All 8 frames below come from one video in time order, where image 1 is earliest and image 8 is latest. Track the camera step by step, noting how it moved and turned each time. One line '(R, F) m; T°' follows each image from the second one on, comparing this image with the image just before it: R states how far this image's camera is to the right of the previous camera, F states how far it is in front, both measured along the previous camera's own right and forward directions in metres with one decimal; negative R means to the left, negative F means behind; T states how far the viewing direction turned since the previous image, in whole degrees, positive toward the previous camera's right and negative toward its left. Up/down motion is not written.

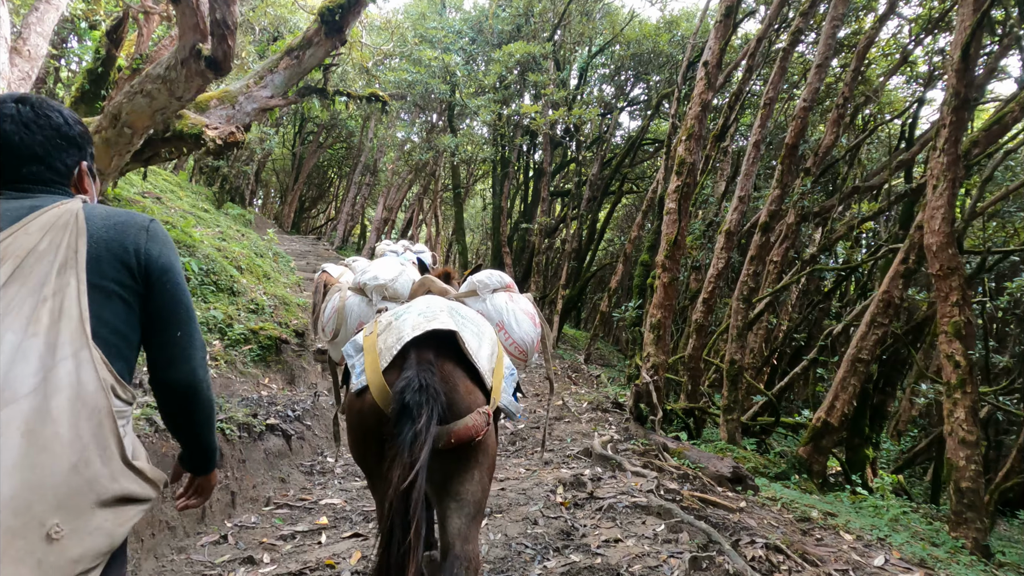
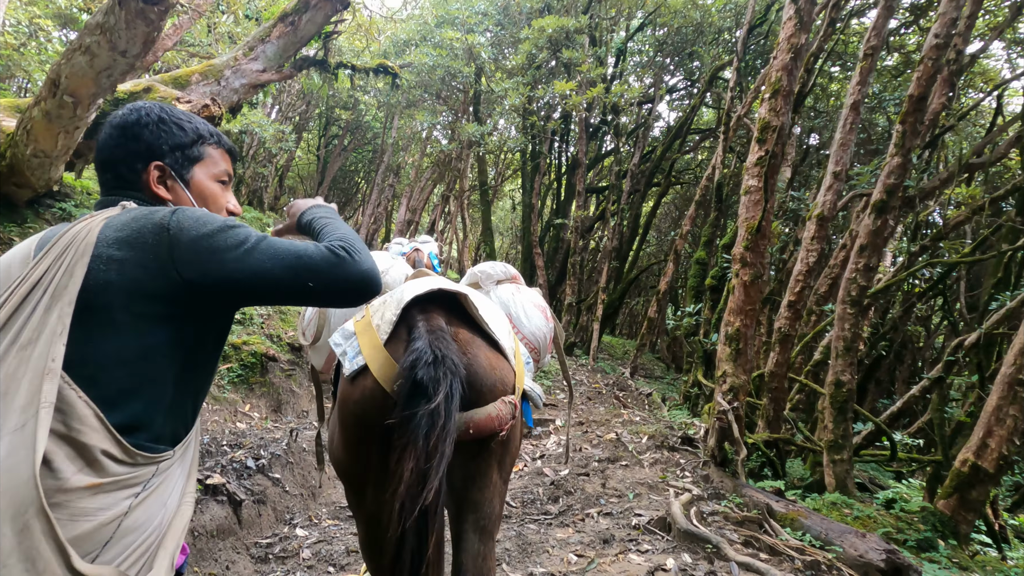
(-0.1, +1.5) m; -3°
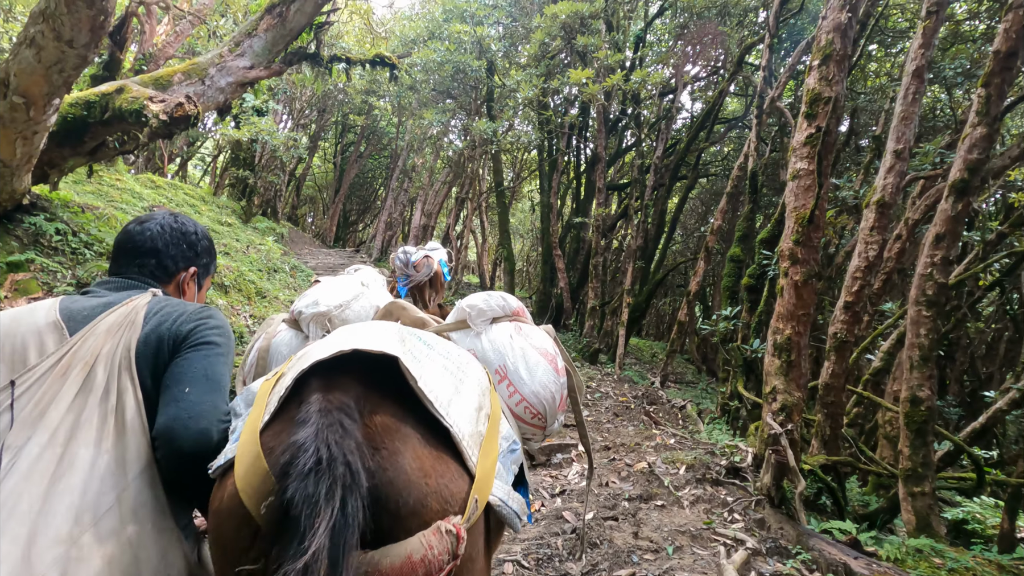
(+0.1, +0.7) m; -3°
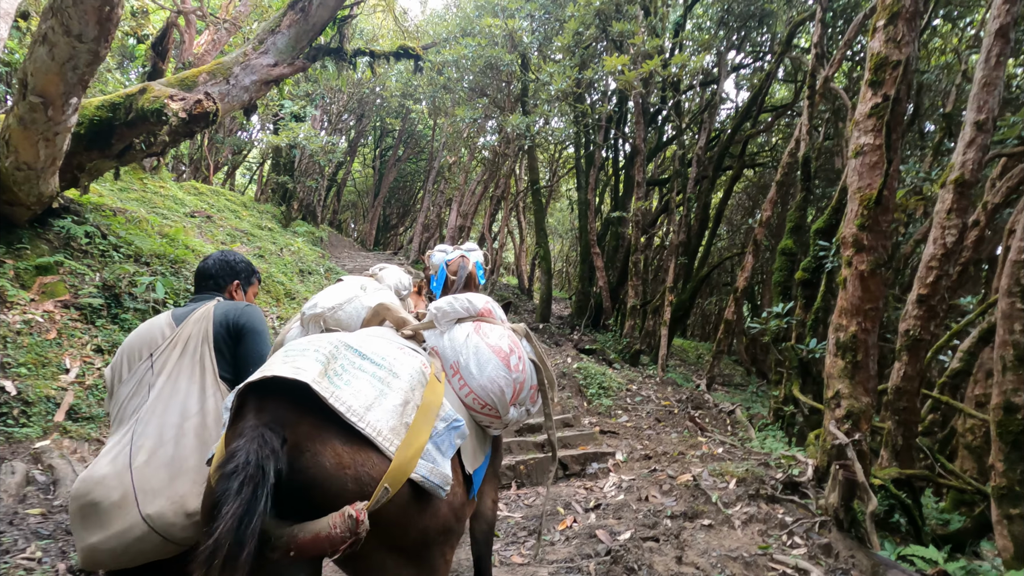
(+0.1, +0.4) m; -4°
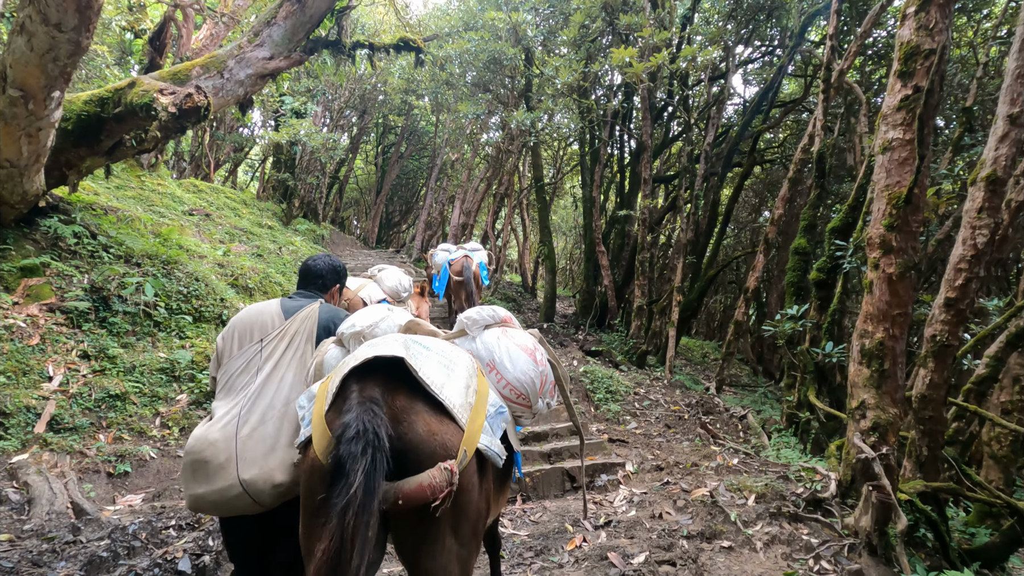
(0.0, +0.2) m; 0°
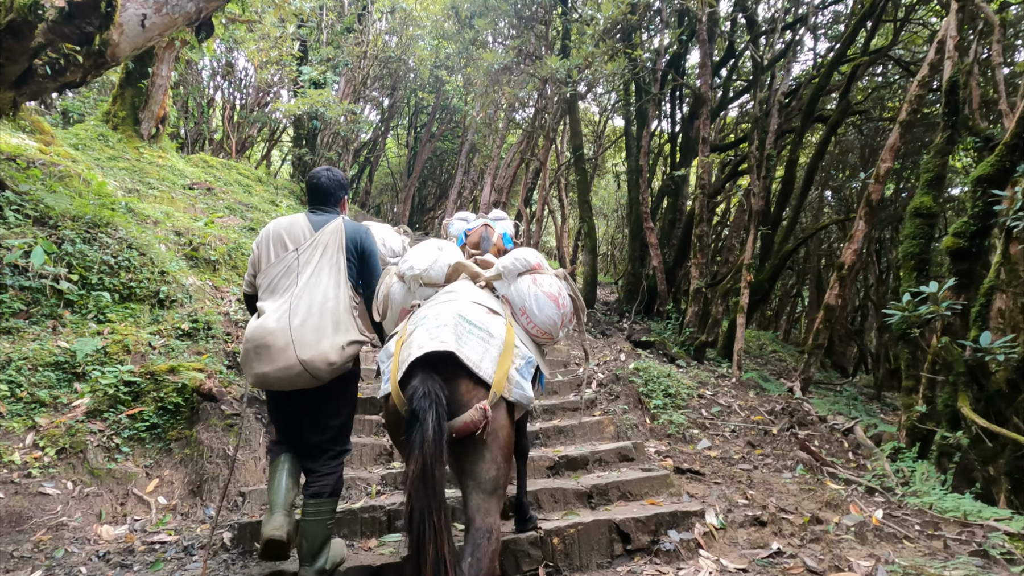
(+0.1, +1.6) m; -4°
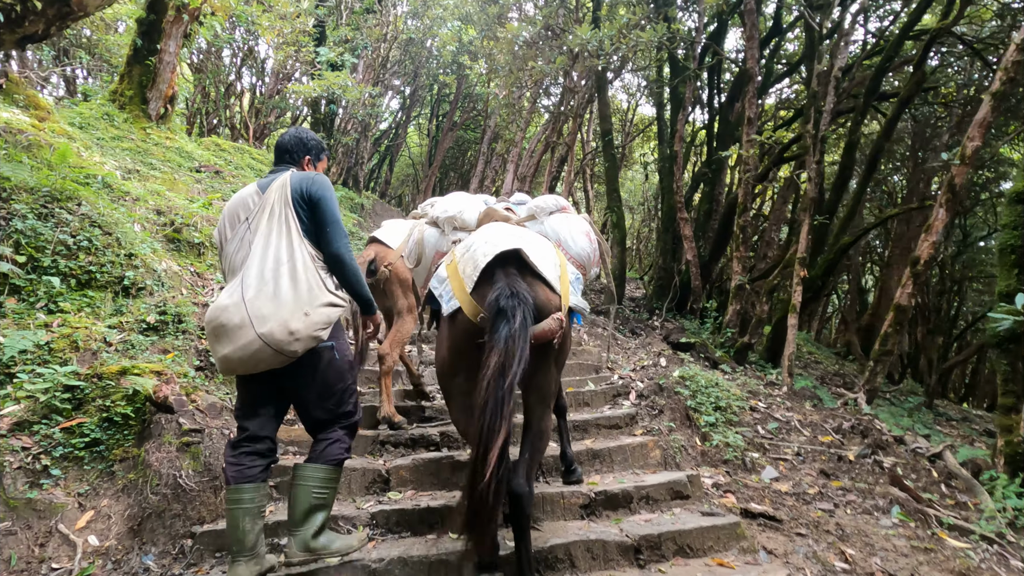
(0.0, +0.8) m; -2°
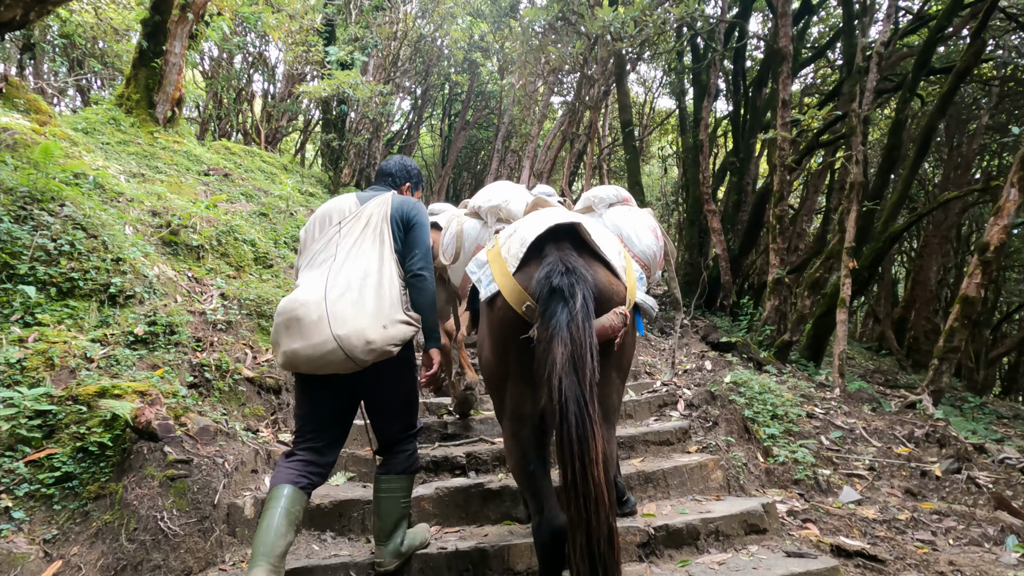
(-0.1, +0.5) m; -2°
